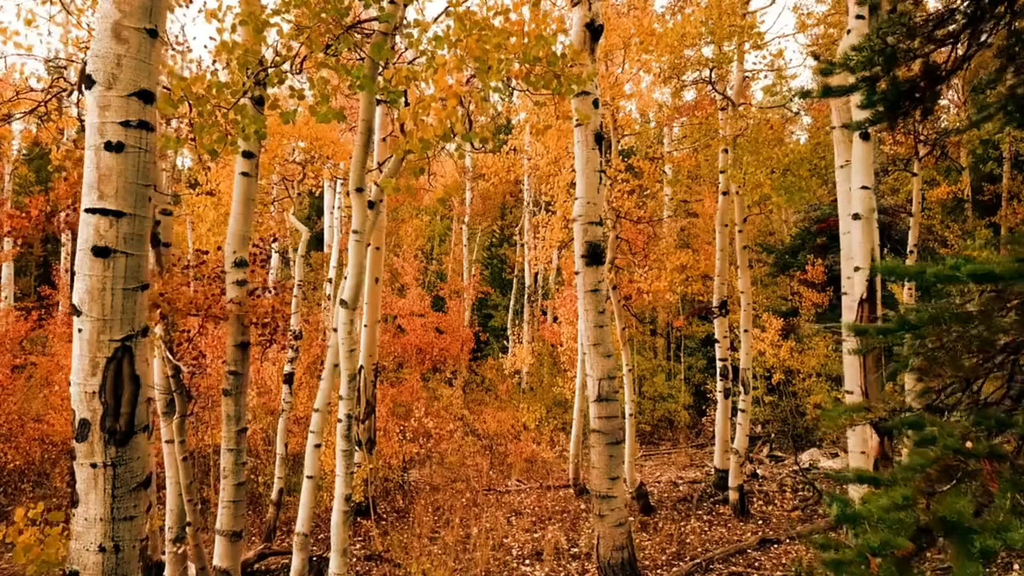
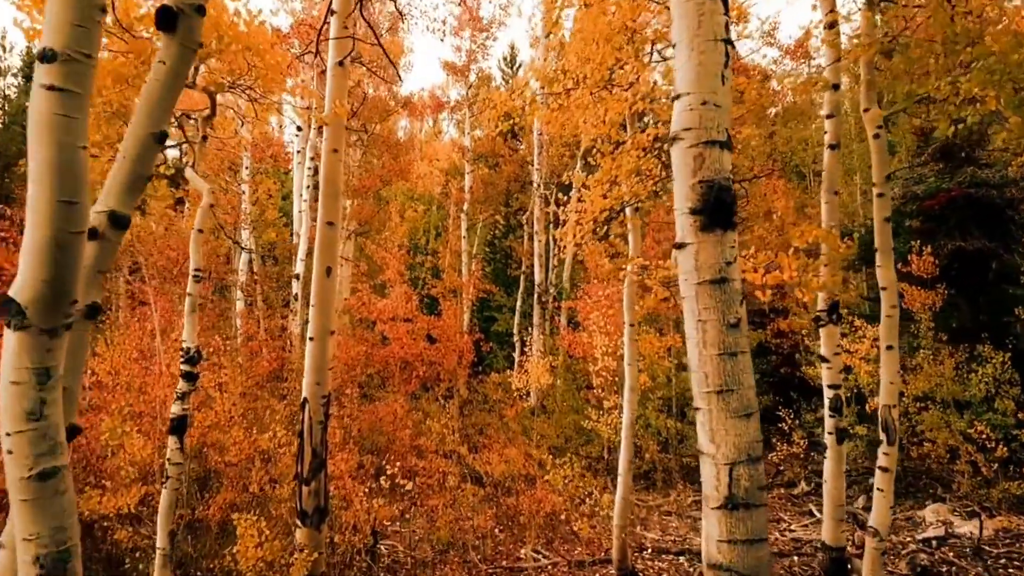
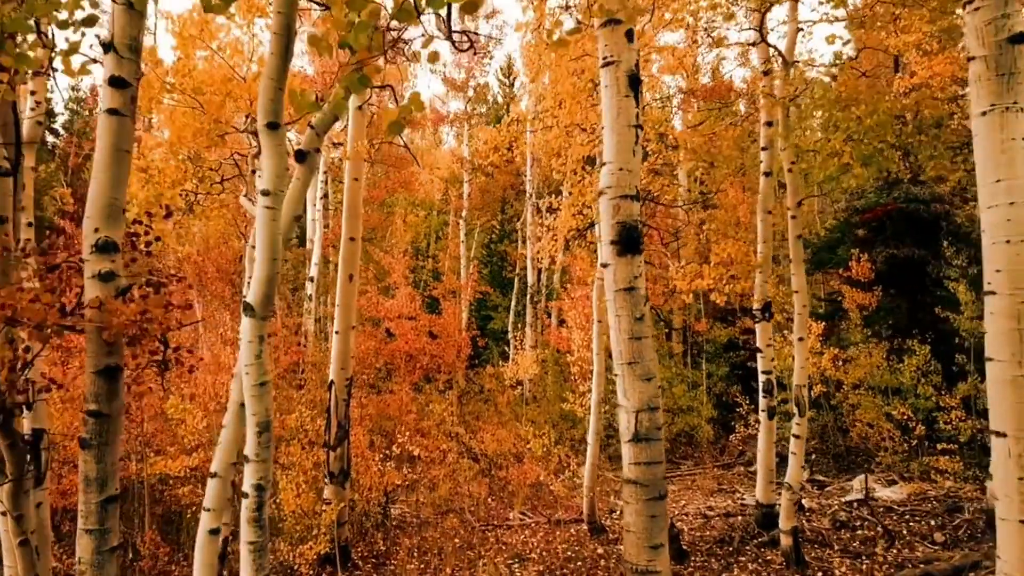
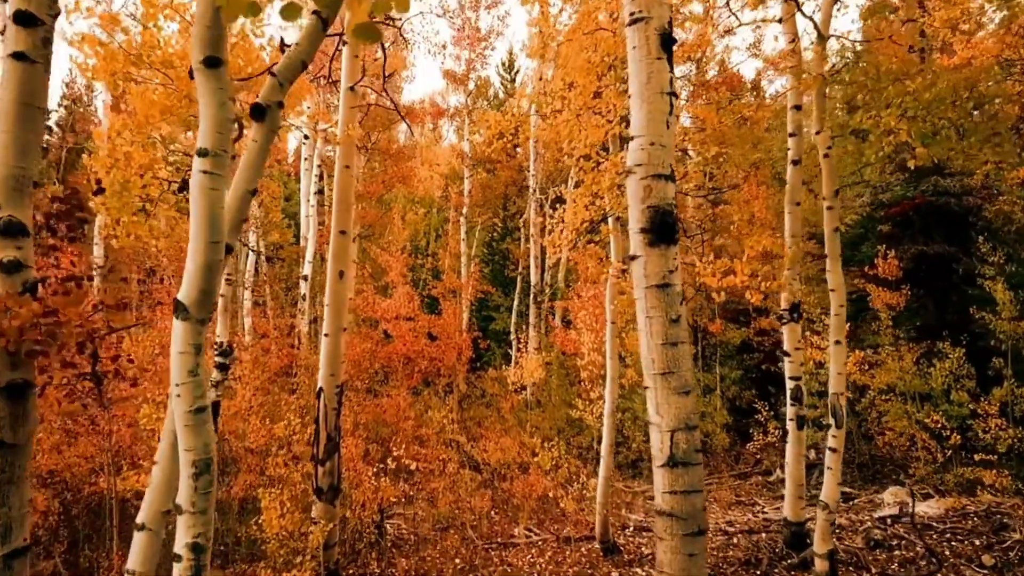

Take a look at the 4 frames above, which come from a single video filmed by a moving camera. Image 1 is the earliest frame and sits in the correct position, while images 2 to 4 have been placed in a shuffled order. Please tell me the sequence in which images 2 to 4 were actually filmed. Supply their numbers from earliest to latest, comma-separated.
3, 4, 2
